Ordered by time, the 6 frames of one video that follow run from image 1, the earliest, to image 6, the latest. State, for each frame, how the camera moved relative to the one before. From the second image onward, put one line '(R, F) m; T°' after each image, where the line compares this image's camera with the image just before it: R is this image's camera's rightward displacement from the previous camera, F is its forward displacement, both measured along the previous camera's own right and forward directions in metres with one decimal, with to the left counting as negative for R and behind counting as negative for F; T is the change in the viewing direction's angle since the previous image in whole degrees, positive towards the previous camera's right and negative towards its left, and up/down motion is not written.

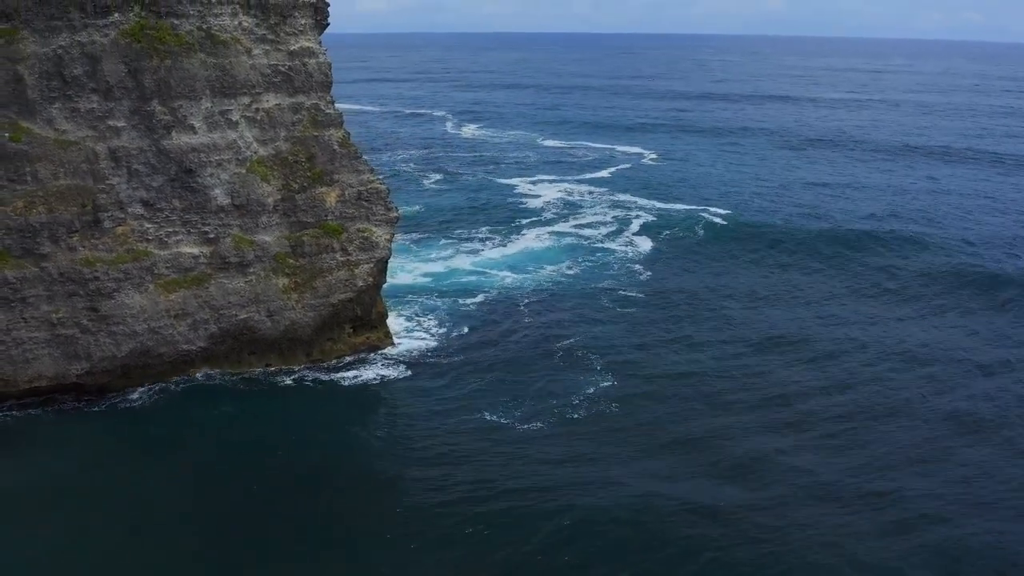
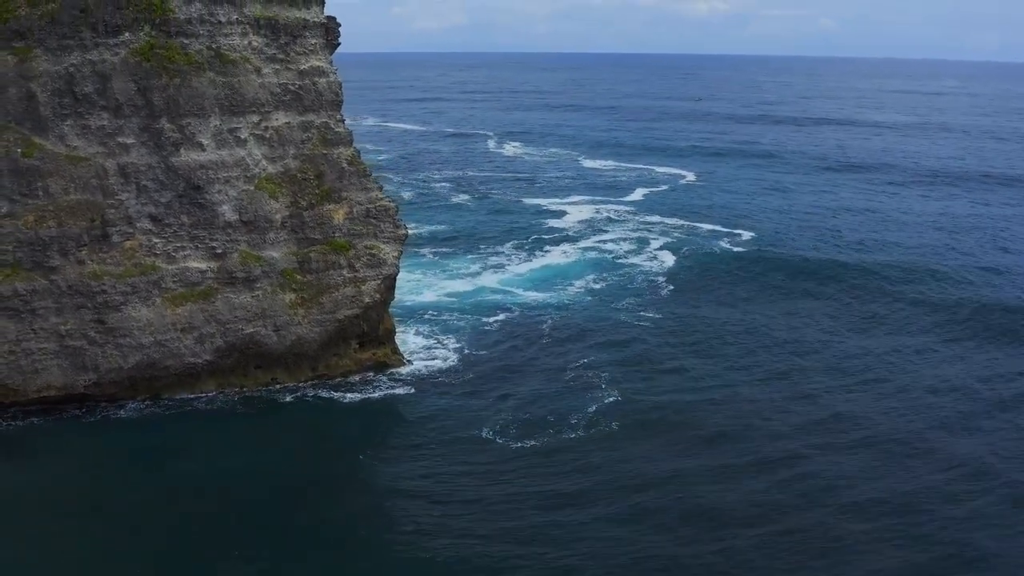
(+1.1, 0.0) m; -3°
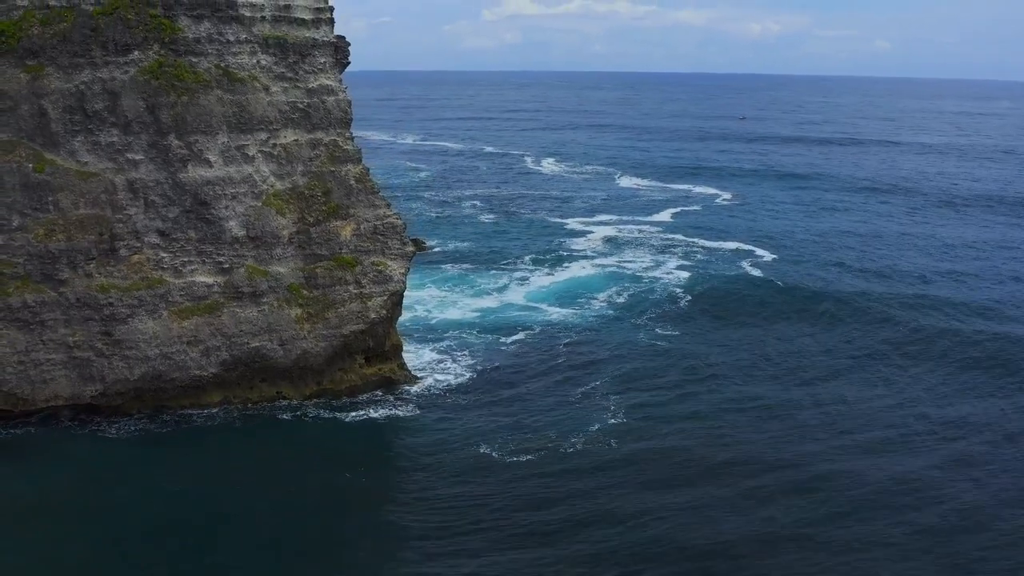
(+1.0, 0.0) m; -2°
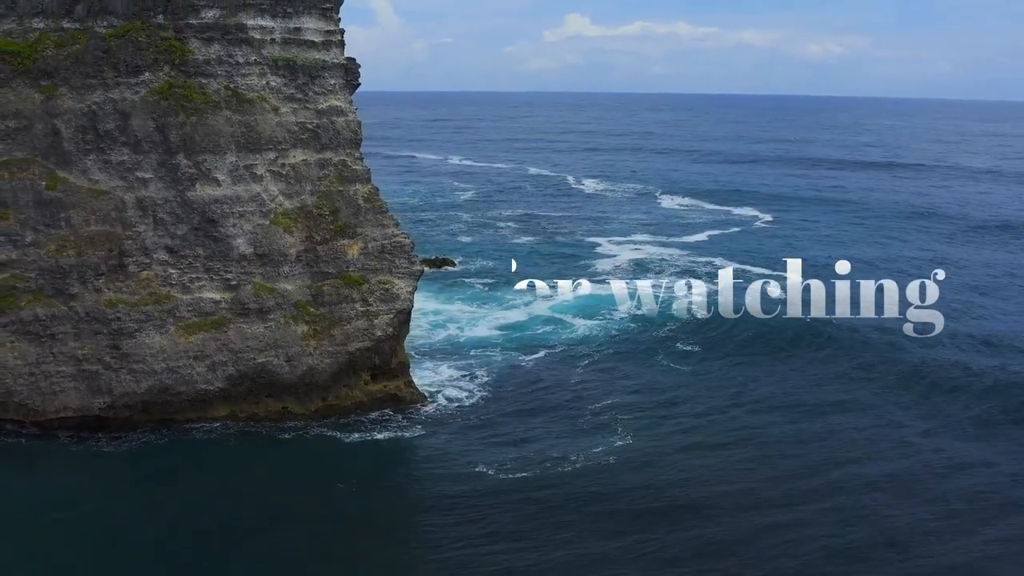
(+1.2, 0.0) m; -3°
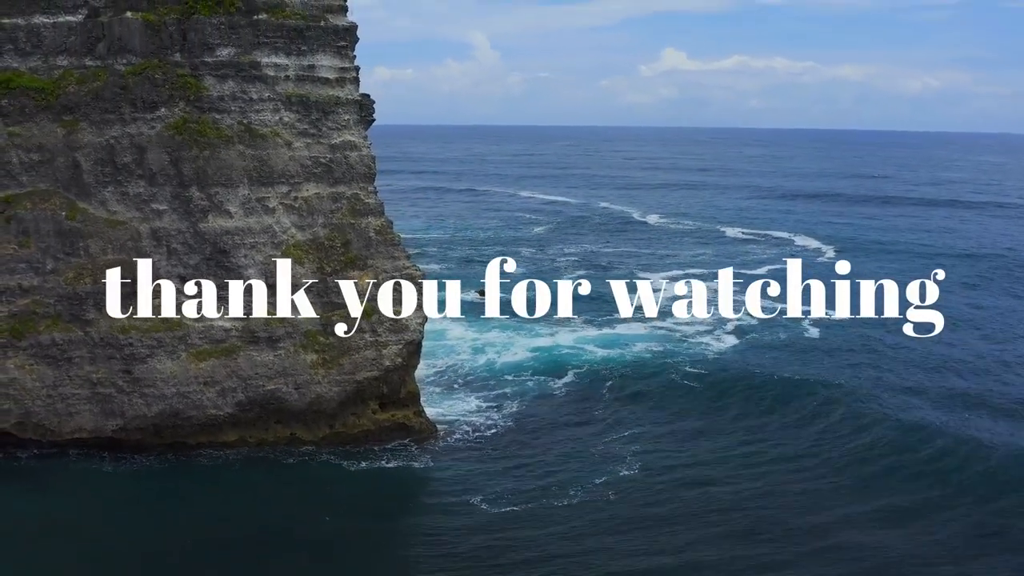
(+1.8, -0.1) m; -4°
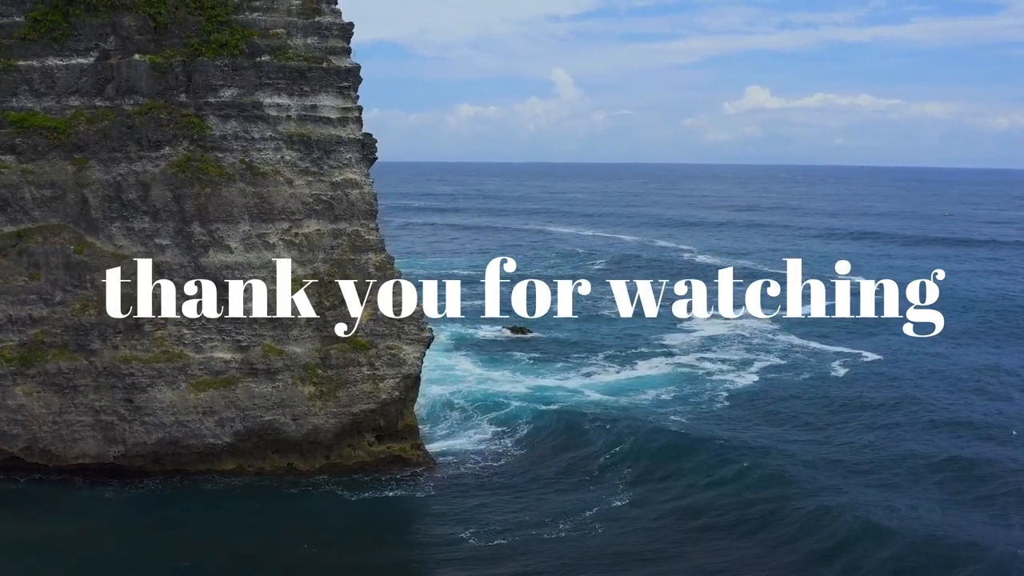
(+1.9, -0.2) m; -4°
